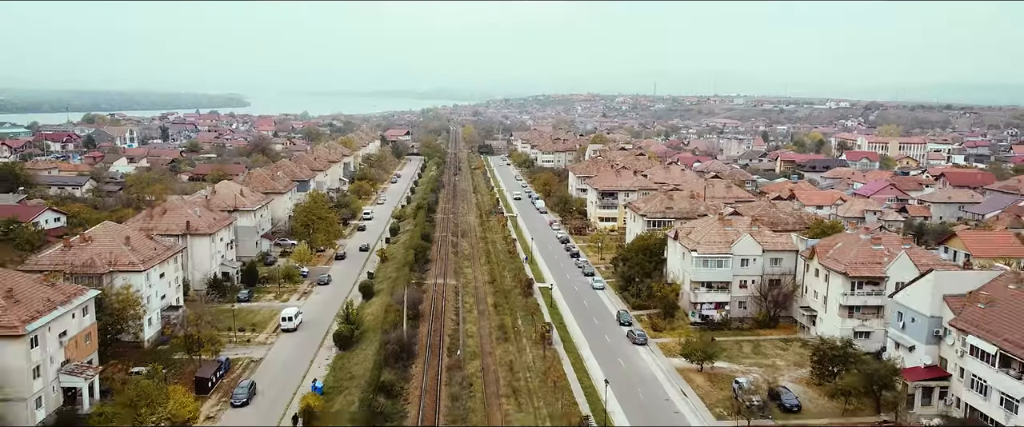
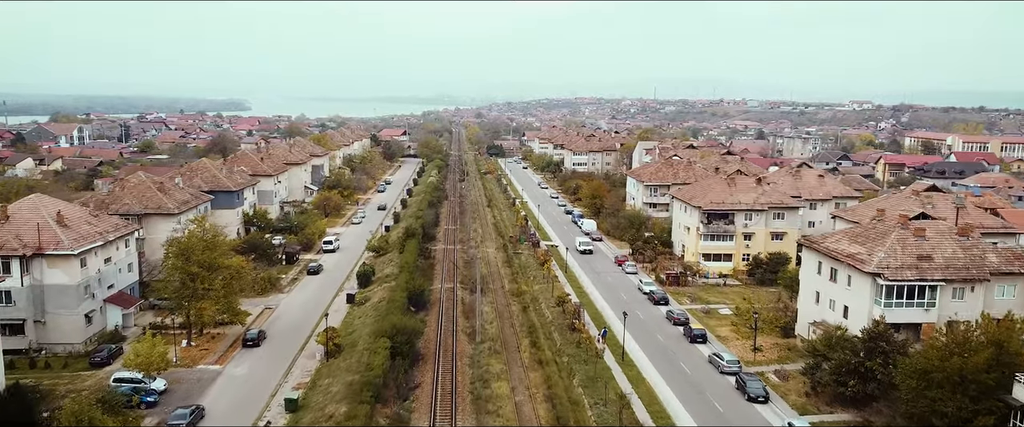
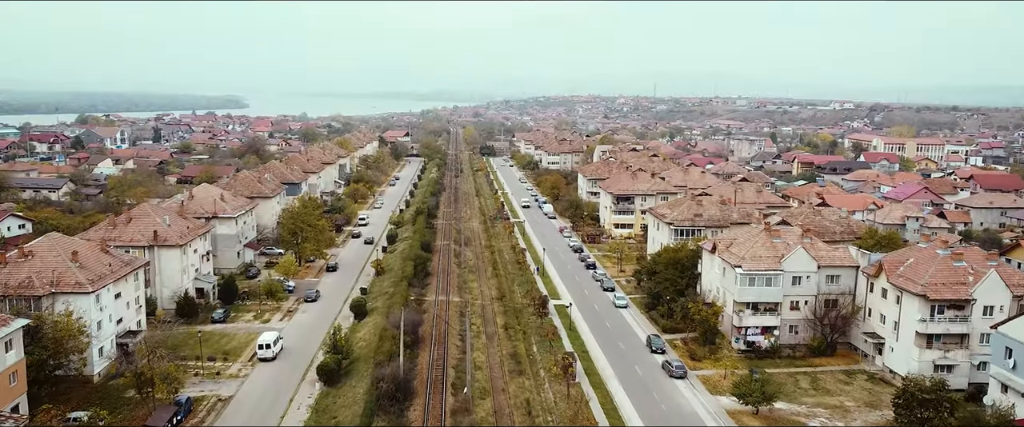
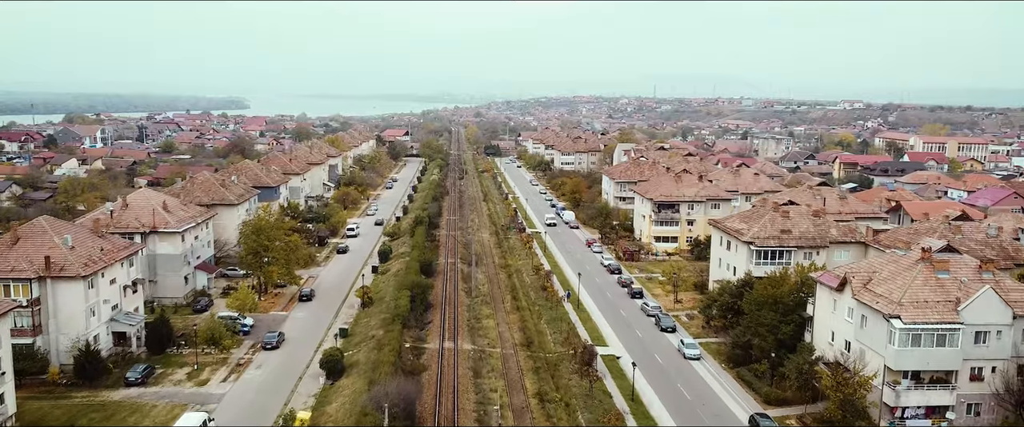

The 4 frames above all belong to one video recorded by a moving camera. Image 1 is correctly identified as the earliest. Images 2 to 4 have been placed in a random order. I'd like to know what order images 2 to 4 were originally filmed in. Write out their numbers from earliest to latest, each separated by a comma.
3, 4, 2
